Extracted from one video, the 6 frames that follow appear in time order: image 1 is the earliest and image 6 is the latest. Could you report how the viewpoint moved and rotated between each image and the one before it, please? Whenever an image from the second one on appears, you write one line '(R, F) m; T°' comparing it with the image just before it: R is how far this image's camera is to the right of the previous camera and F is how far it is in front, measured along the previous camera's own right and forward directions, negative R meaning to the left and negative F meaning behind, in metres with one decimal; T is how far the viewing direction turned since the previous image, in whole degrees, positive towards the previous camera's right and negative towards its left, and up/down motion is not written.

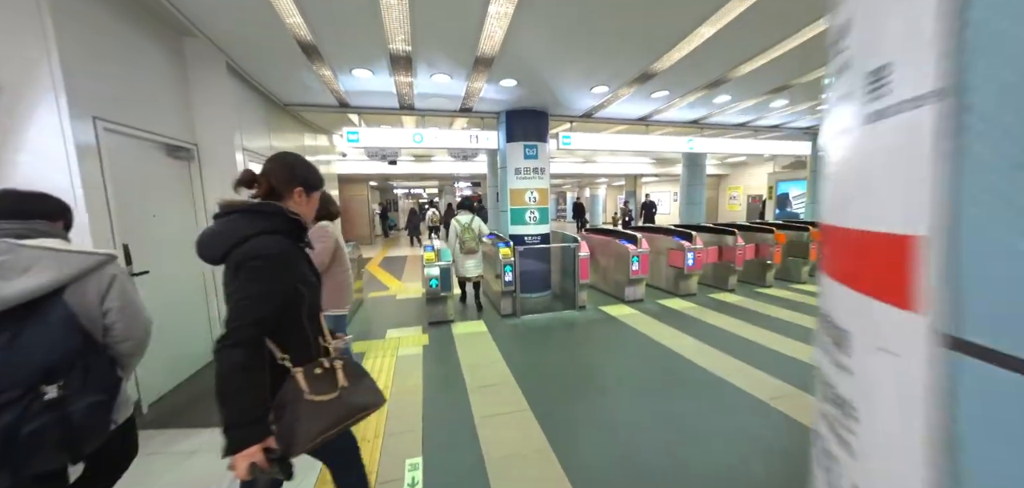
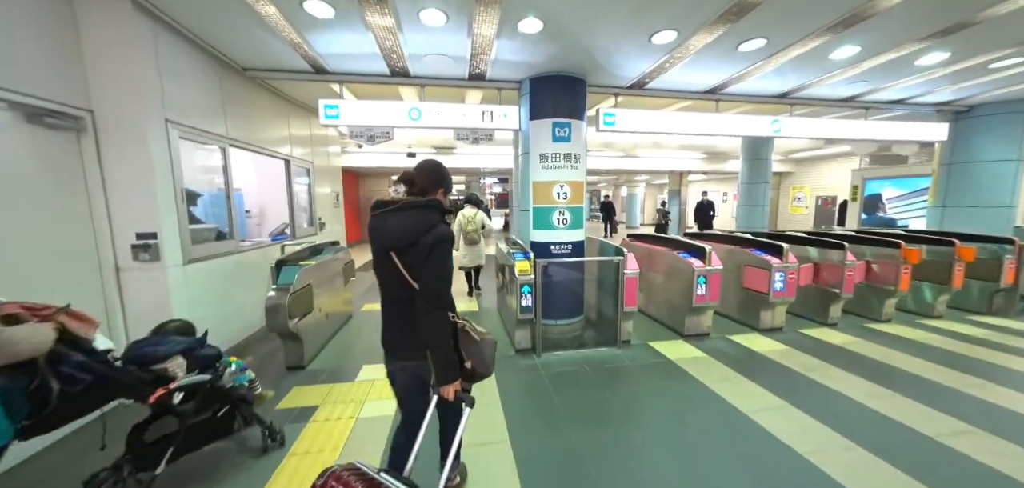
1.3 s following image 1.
(+0.1, +1.3) m; -5°
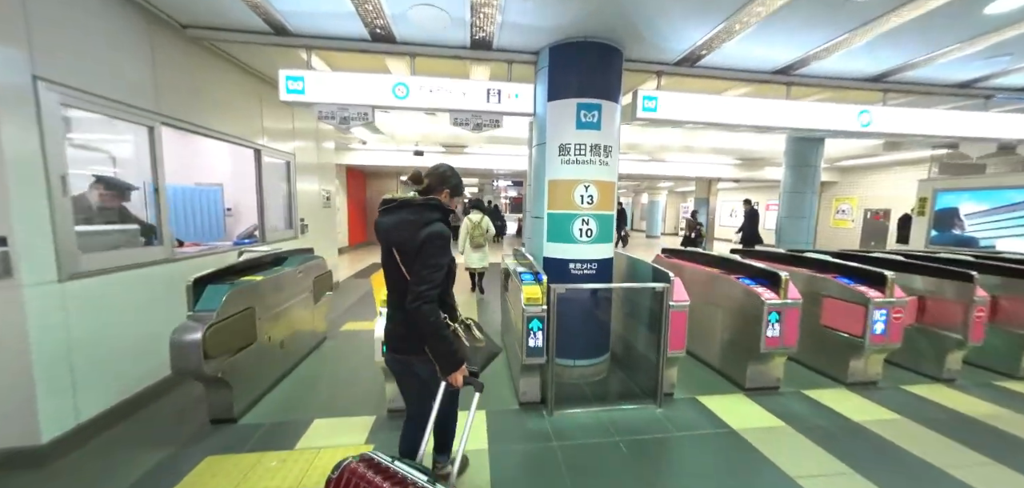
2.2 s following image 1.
(+0.1, +0.9) m; -2°
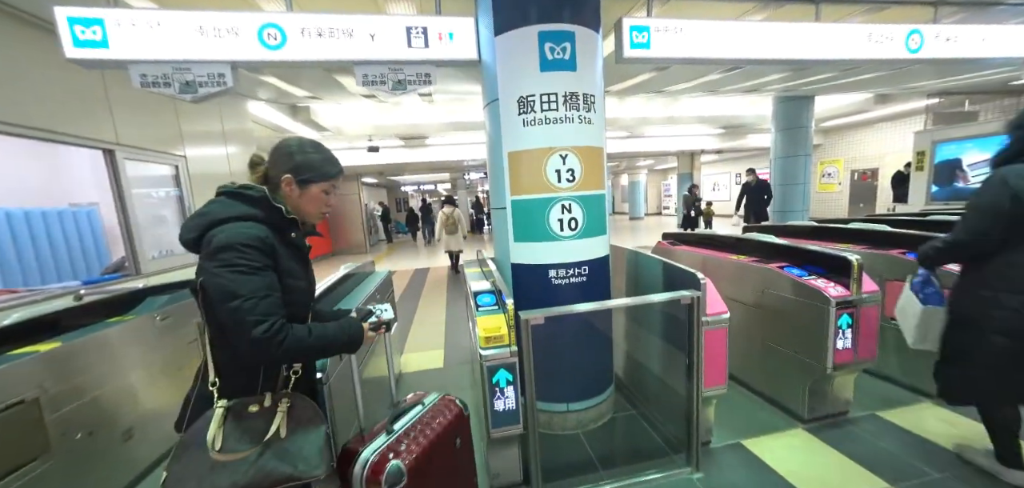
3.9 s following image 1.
(+0.2, +1.0) m; +3°
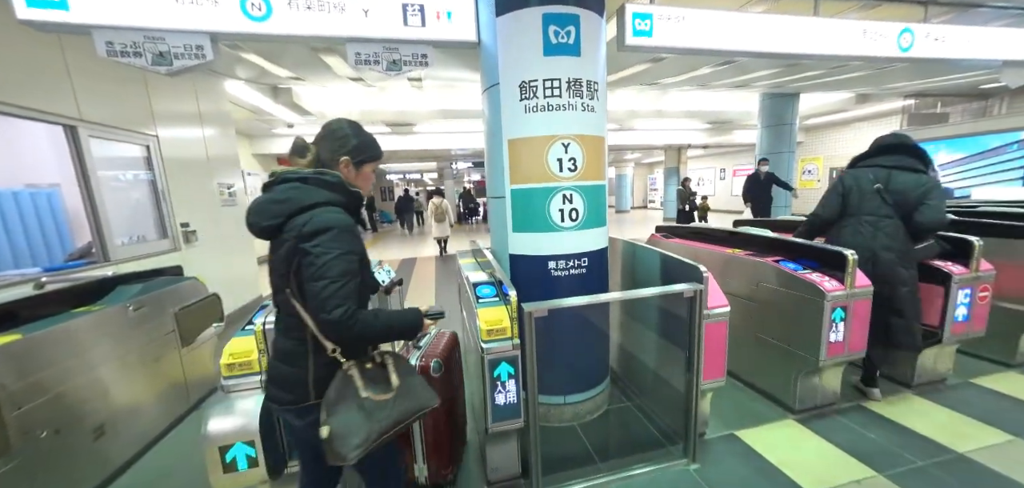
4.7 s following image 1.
(-0.1, +0.1) m; +2°
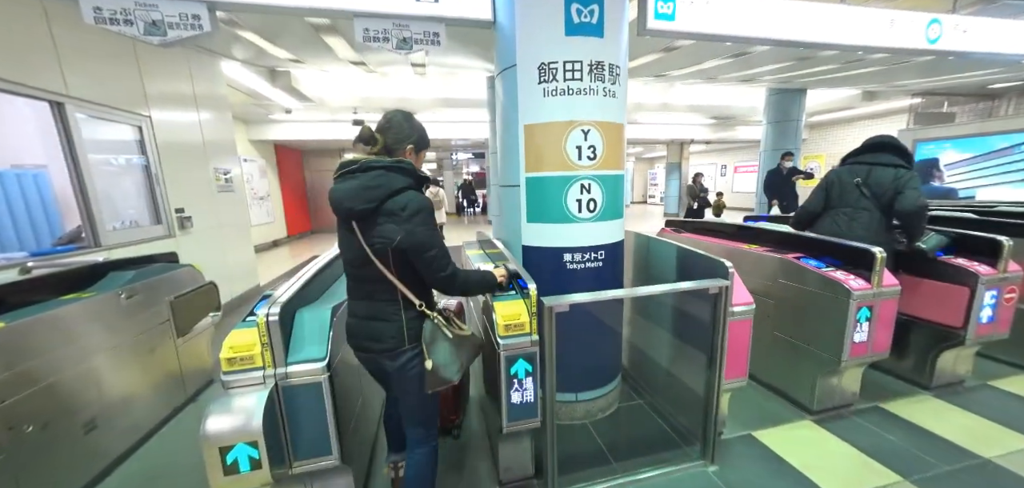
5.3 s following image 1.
(-0.1, +0.1) m; +1°
